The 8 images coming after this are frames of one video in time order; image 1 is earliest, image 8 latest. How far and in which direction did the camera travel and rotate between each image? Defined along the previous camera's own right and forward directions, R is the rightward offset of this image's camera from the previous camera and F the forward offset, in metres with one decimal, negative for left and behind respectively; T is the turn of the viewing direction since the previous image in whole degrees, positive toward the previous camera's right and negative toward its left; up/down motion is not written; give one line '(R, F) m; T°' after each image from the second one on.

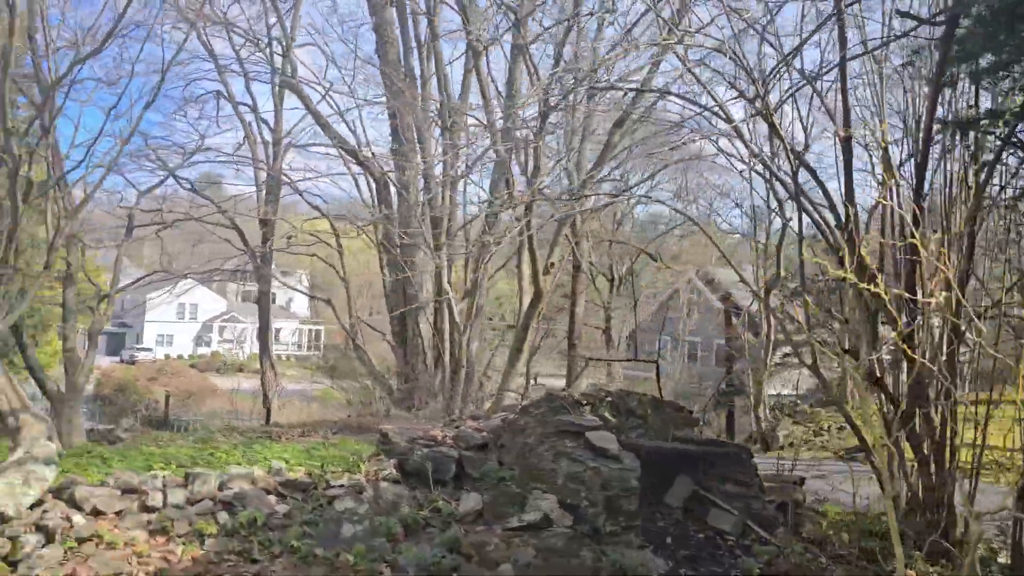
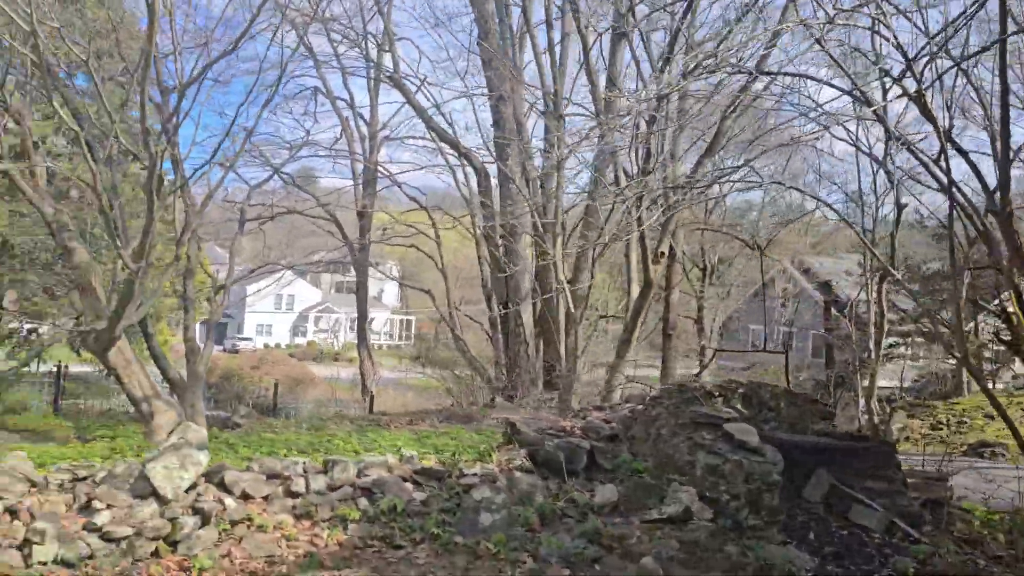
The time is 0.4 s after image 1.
(-0.2, 0.0) m; -6°
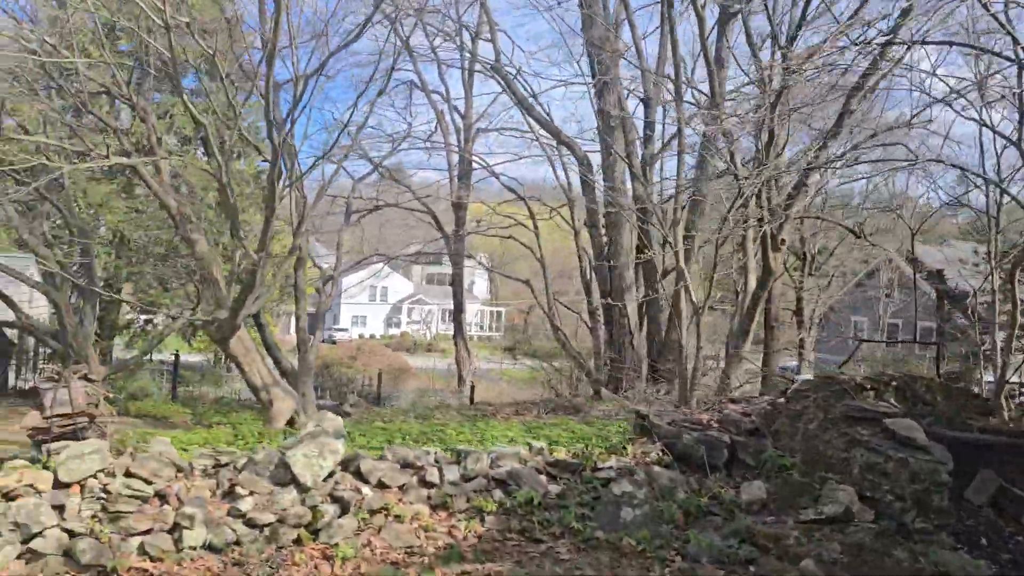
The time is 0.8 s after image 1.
(-0.2, +0.1) m; -6°
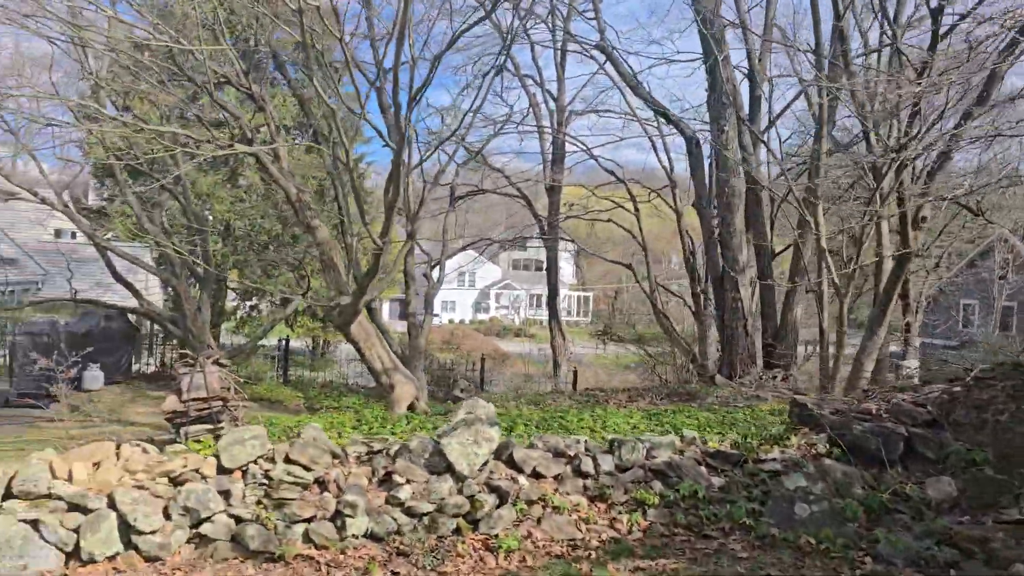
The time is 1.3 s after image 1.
(-0.3, +0.1) m; -6°
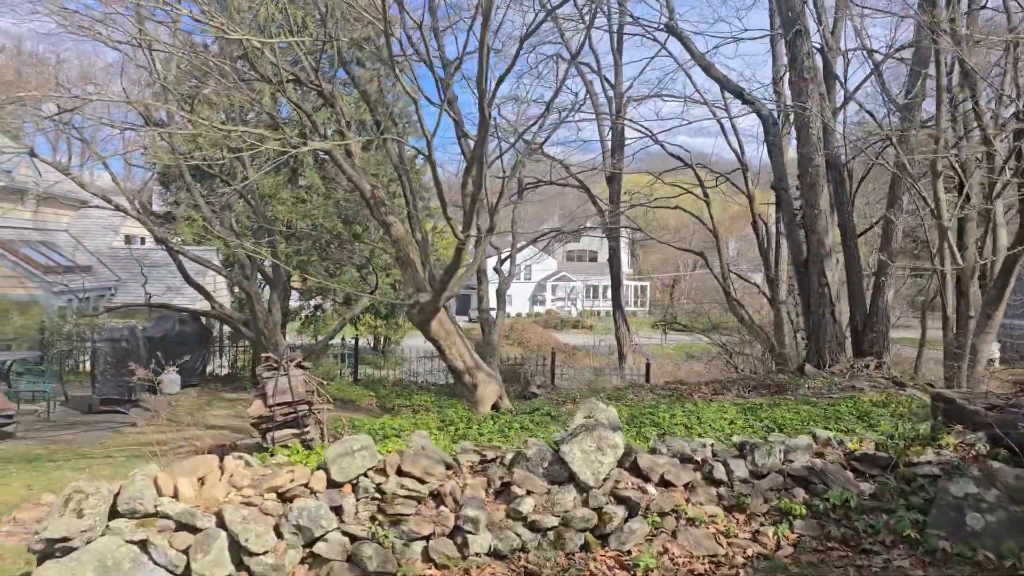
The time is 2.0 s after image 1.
(-0.3, +0.3) m; -4°
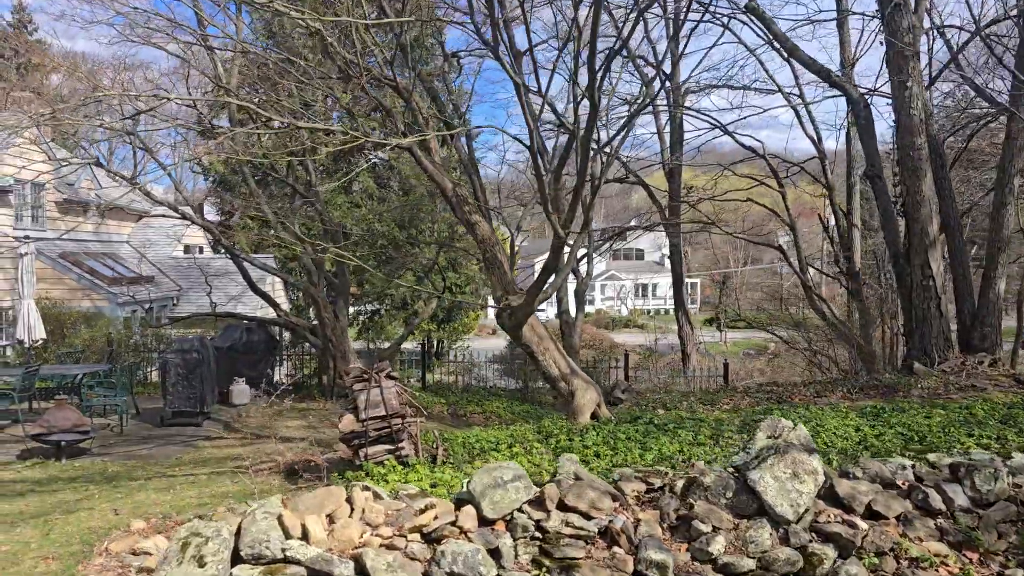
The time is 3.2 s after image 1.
(-0.4, +0.5) m; -3°
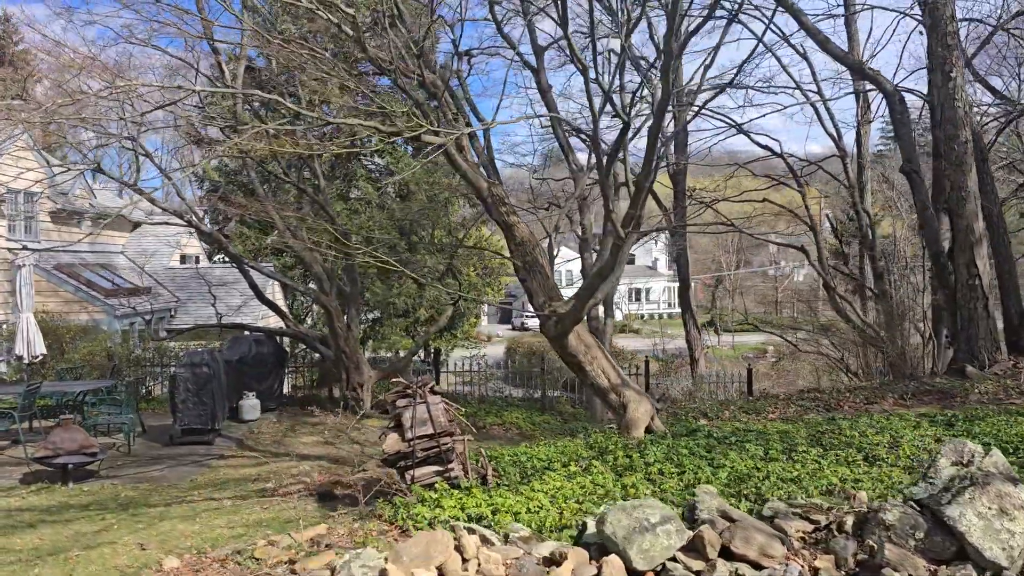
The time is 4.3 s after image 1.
(-0.4, +0.5) m; +1°
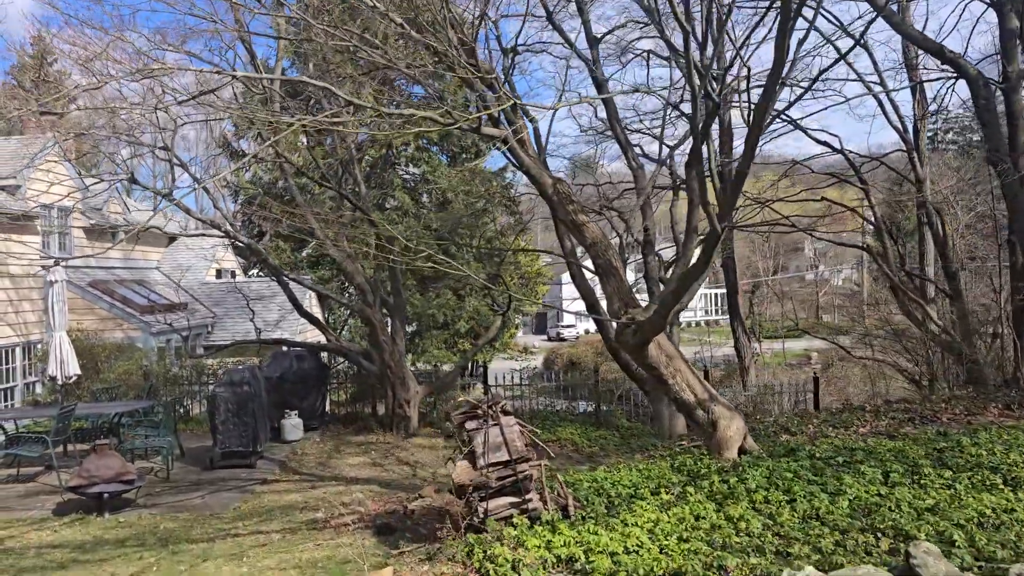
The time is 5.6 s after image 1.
(-0.3, +0.6) m; -2°
